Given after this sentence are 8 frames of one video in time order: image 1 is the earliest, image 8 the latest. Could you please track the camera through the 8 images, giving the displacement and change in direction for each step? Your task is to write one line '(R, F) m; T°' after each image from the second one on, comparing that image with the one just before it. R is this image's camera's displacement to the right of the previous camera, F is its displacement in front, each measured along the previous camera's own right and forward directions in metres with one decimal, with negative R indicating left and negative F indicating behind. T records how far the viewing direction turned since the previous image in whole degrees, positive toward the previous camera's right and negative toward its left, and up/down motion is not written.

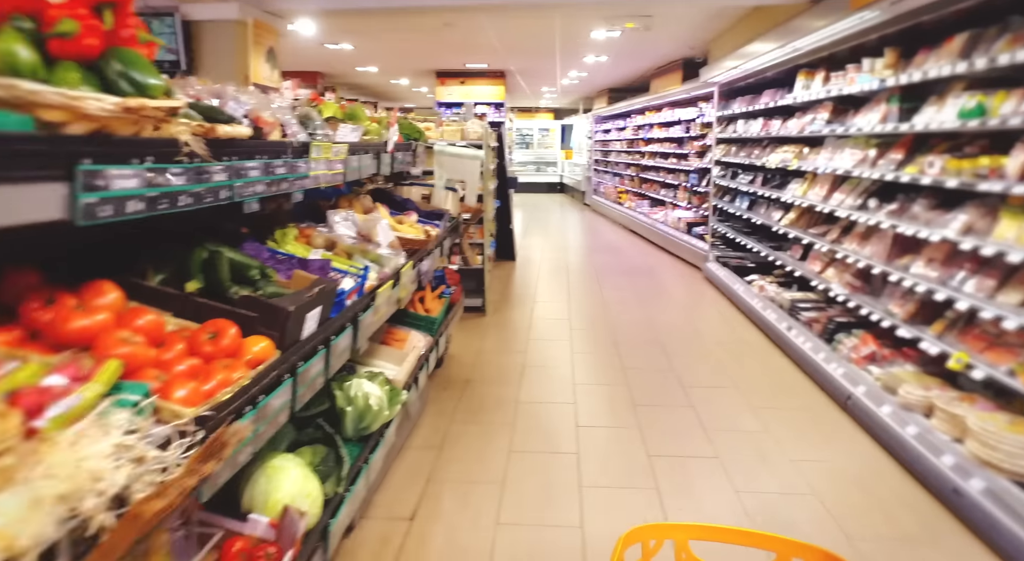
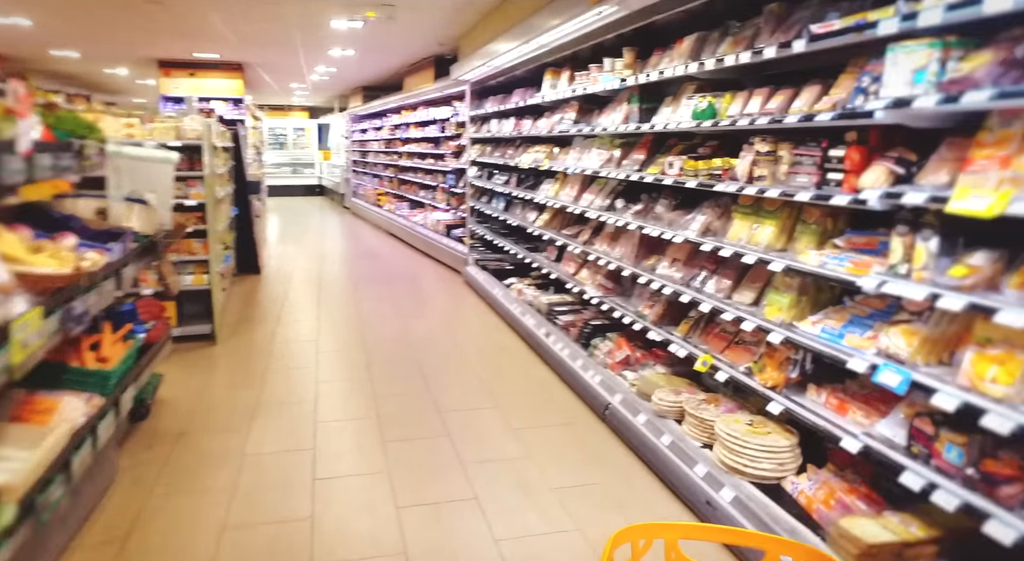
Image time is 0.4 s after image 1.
(+0.4, +0.7) m; +23°
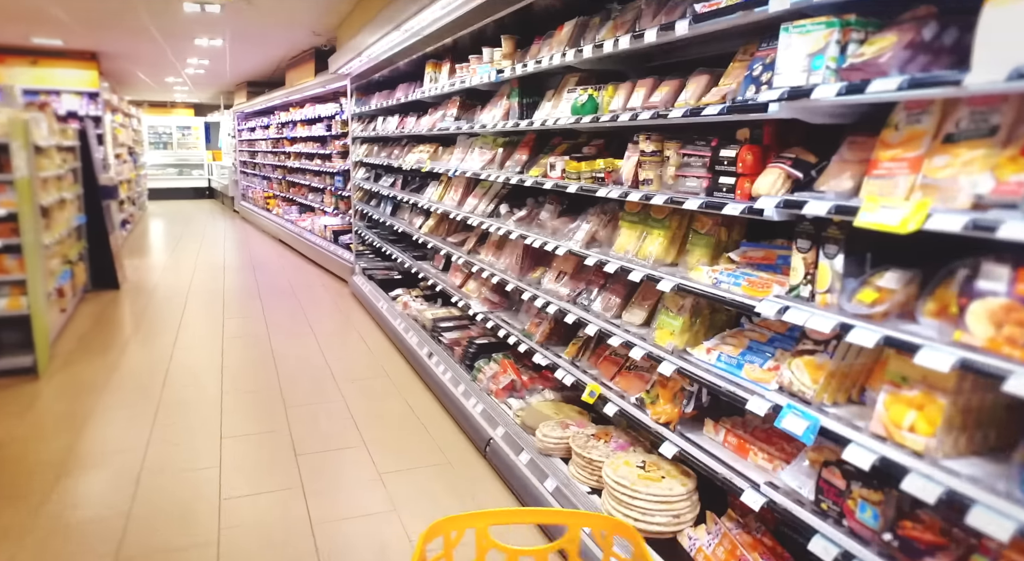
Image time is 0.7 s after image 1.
(+0.2, +0.4) m; +9°
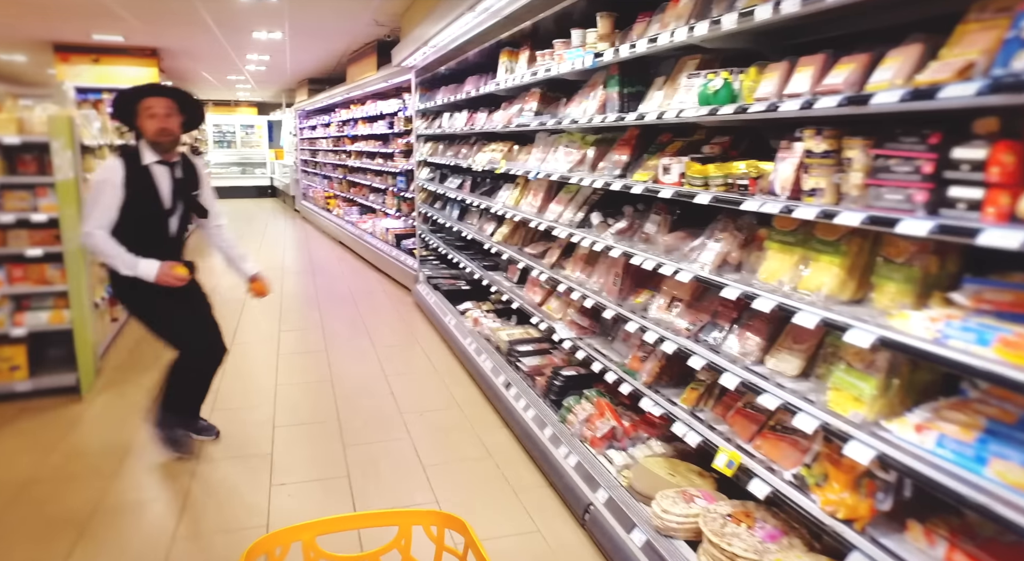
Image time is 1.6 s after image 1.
(-0.2, +0.4) m; -5°
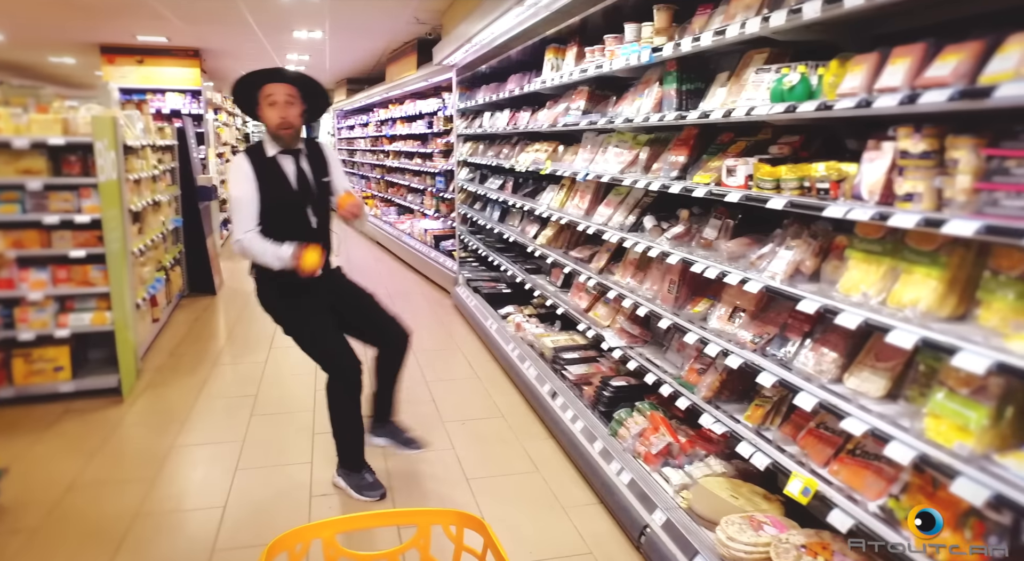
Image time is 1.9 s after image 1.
(-0.1, +0.1) m; -3°
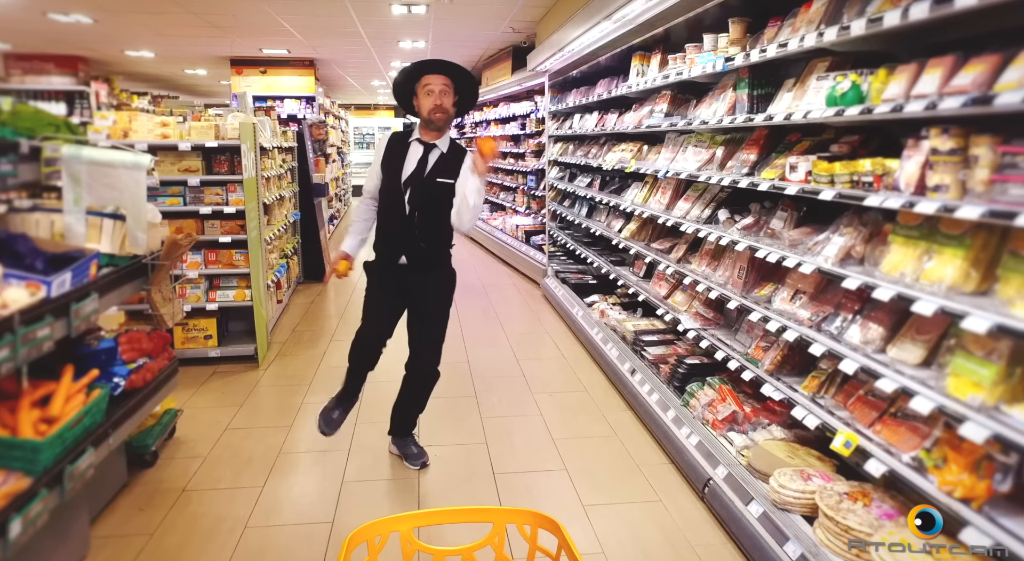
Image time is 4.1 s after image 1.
(0.0, -0.4) m; -9°
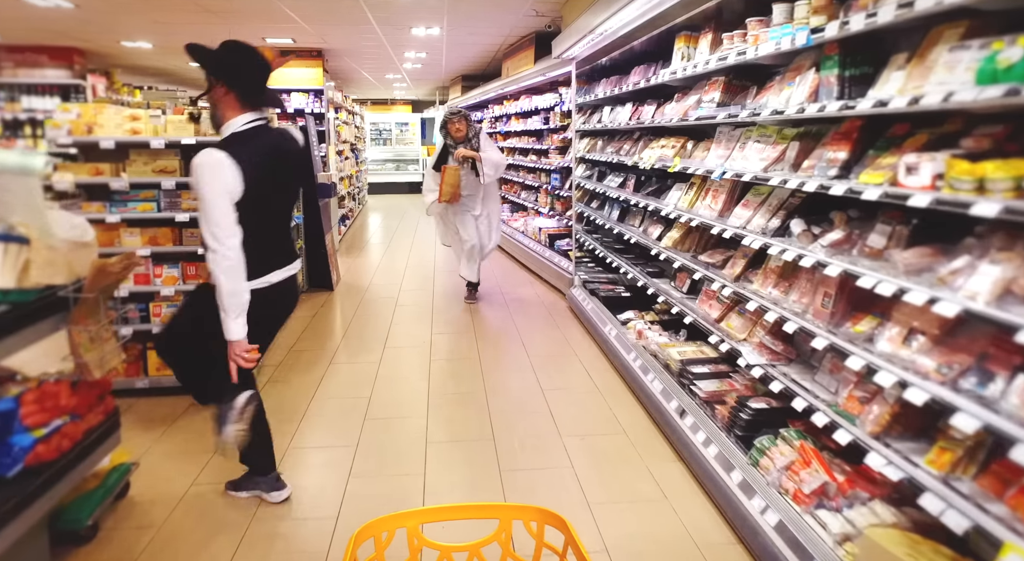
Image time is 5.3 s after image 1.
(0.0, +0.5) m; -2°
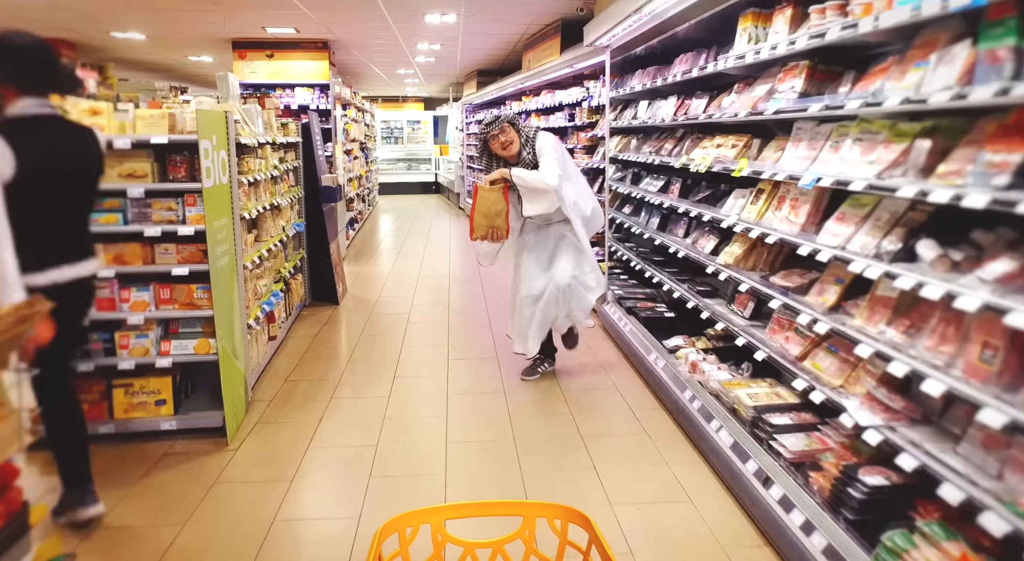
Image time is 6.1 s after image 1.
(-0.1, +0.5) m; -1°
